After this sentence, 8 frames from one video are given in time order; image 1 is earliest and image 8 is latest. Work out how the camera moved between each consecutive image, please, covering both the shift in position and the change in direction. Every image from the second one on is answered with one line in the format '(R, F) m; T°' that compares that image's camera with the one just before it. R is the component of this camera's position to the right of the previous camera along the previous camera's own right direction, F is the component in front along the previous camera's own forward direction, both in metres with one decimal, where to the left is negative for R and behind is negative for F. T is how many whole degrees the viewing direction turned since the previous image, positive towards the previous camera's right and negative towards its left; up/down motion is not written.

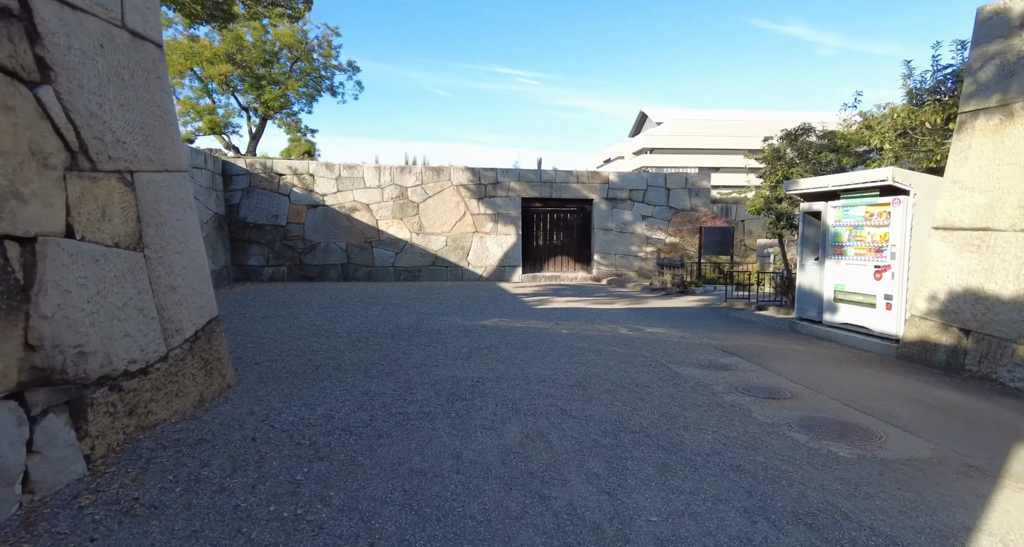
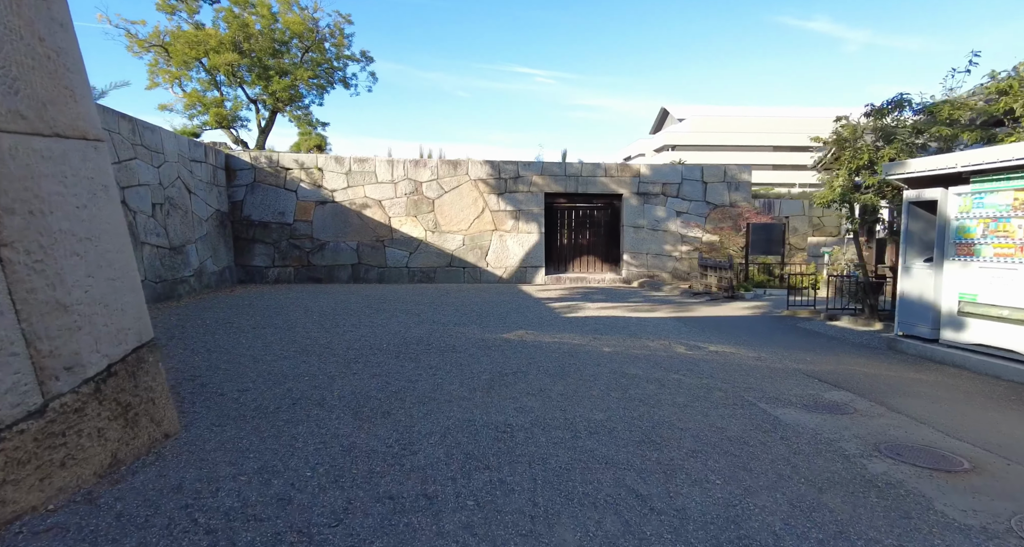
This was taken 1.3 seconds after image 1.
(-0.1, +1.1) m; -2°
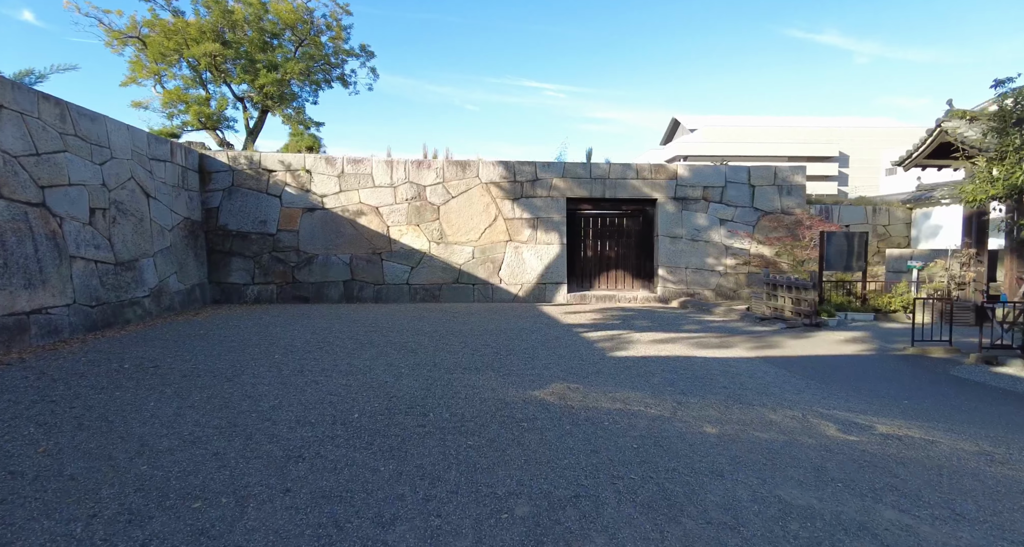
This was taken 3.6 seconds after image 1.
(-0.2, +1.9) m; -1°
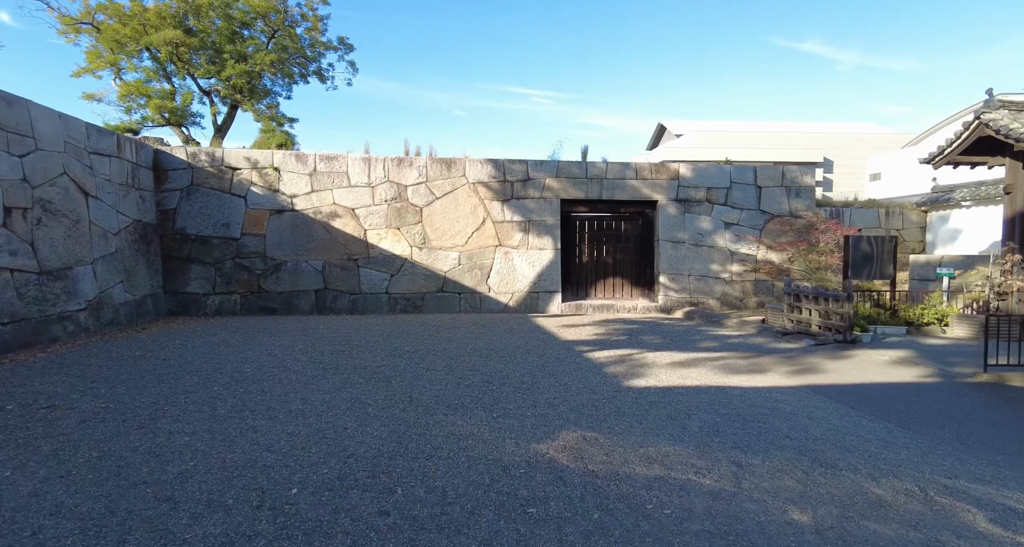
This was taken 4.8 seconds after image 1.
(-0.1, +1.0) m; +1°
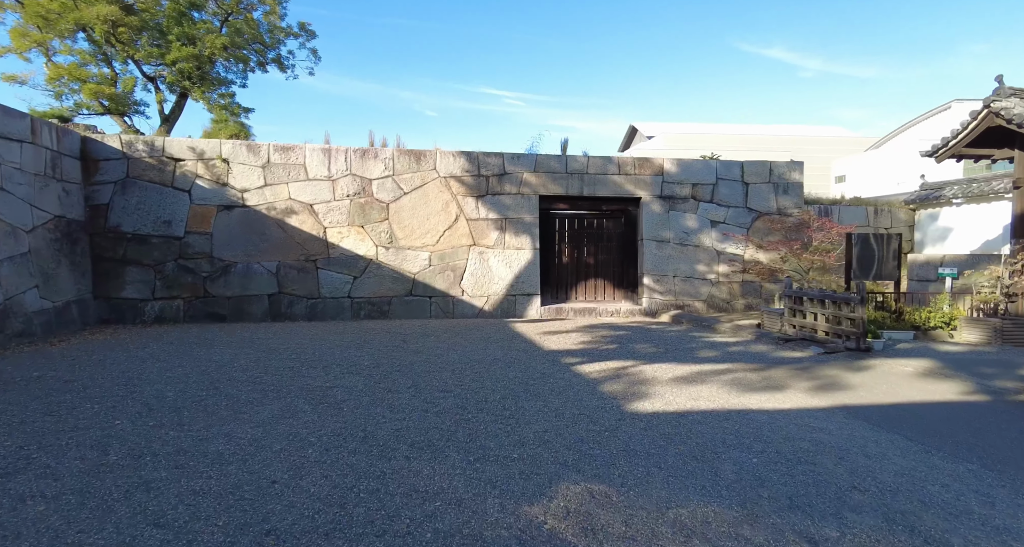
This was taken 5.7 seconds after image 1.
(0.0, +0.8) m; +3°
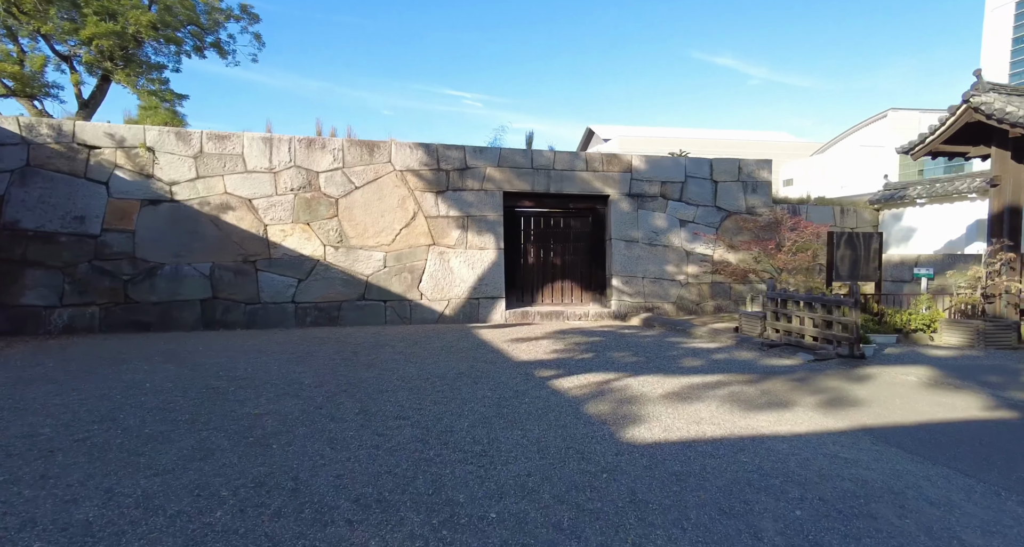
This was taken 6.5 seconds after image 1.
(-0.1, +0.7) m; +5°
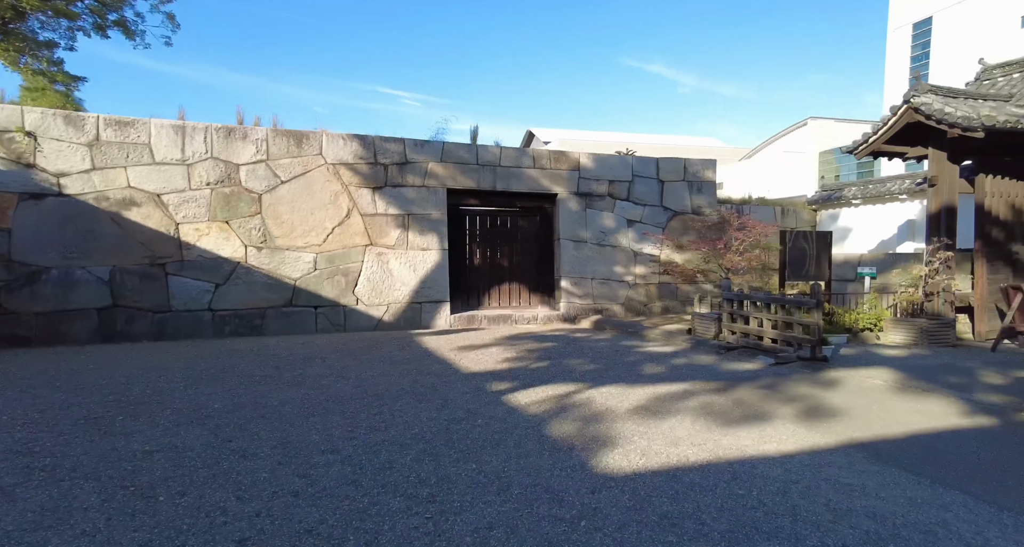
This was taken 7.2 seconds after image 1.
(-0.1, +0.5) m; +6°
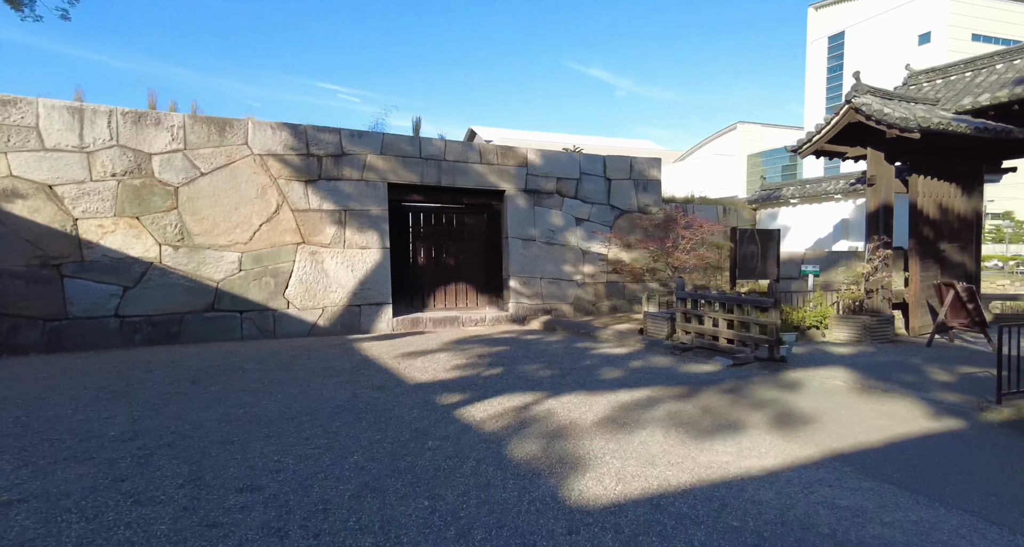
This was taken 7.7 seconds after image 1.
(-0.1, +0.4) m; +6°
